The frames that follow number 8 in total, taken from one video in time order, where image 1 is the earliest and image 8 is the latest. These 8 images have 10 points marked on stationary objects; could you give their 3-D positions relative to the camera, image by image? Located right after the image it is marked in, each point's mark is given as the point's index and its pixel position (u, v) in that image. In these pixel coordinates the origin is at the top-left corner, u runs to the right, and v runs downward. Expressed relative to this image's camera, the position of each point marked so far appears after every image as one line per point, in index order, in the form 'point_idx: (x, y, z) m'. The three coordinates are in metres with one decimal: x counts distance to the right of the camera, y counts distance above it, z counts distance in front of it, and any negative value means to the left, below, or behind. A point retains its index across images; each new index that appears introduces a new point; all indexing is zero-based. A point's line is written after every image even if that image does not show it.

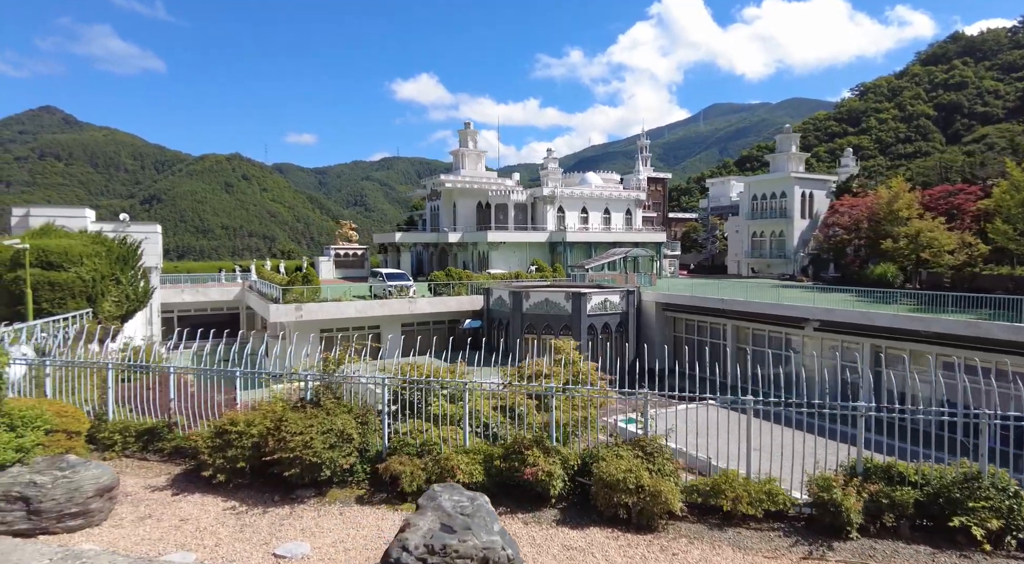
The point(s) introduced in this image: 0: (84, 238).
0: (-13.0, +1.3, +17.7) m
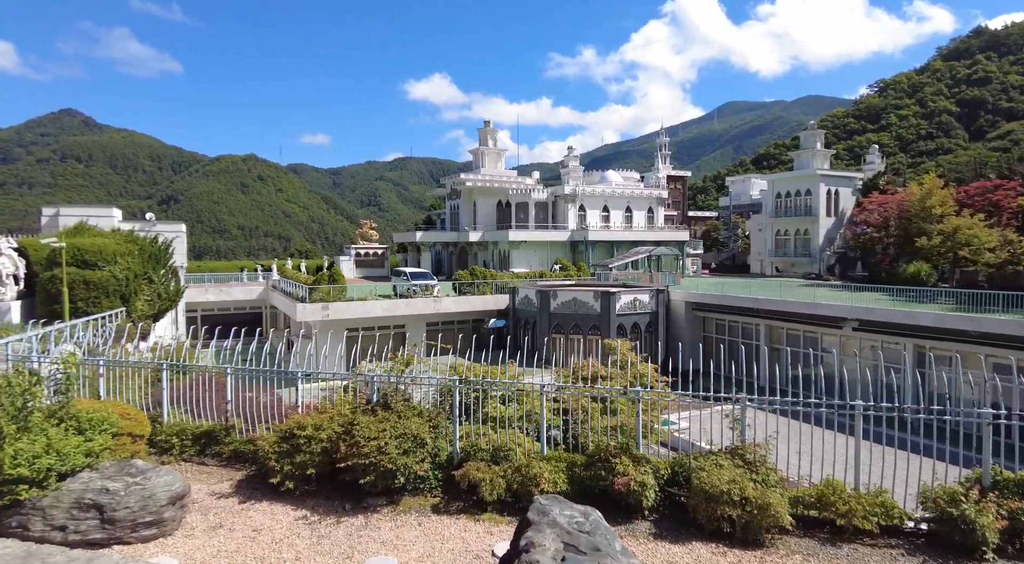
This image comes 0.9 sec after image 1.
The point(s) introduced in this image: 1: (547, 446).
0: (-12.0, +1.4, +17.7) m
1: (+0.4, -2.1, +7.5) m
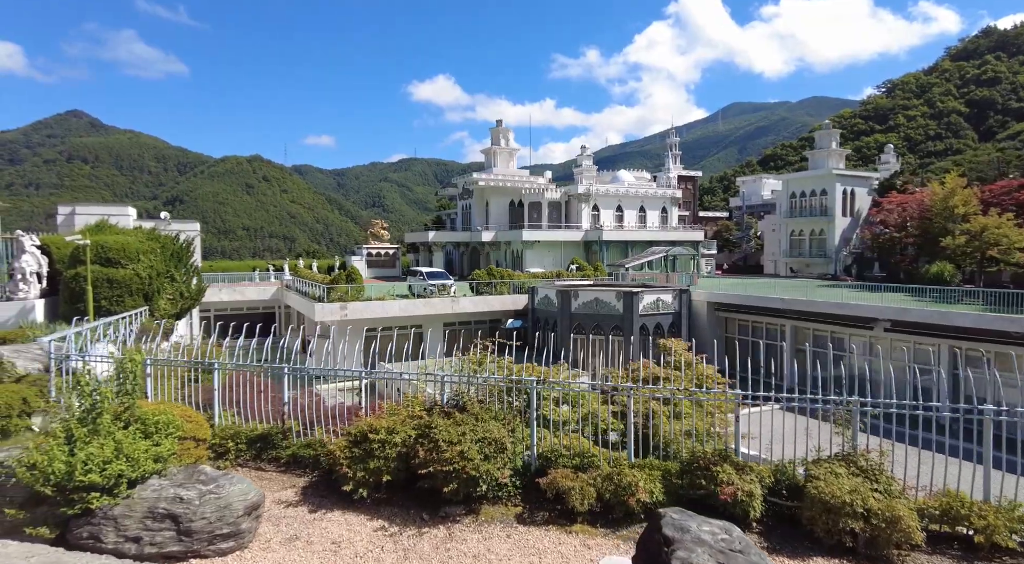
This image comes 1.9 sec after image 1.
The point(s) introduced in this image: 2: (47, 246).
0: (-11.1, +1.4, +17.4) m
1: (+1.2, -2.0, +7.1) m
2: (-12.8, +1.0, +16.1) m
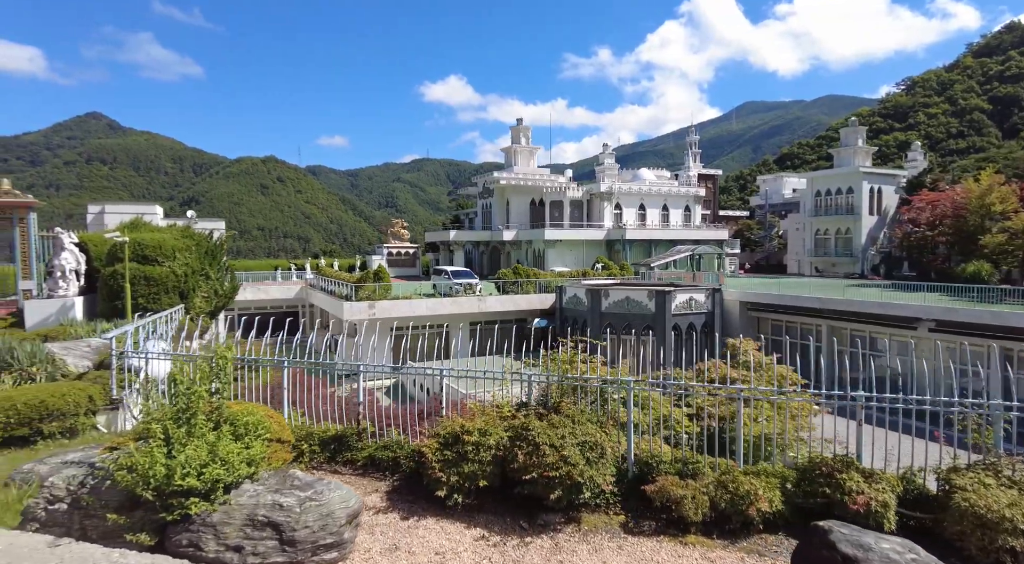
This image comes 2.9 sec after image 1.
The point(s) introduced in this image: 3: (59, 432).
0: (-10.0, +1.5, +17.3) m
1: (+2.1, -2.0, +6.8) m
2: (-11.8, +1.1, +16.1) m
3: (-4.6, -1.5, +5.9) m
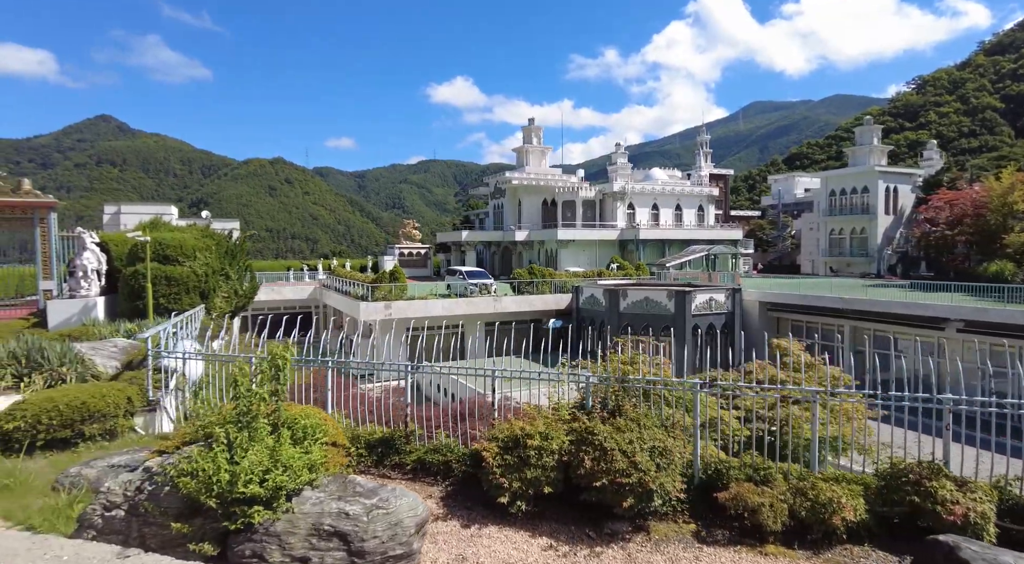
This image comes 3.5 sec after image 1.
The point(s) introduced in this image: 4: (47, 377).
0: (-9.4, +1.5, +17.2) m
1: (+2.6, -1.9, +6.5) m
2: (-11.2, +1.1, +16.0) m
3: (-4.1, -1.5, +5.7) m
4: (-6.6, -1.3, +8.2) m
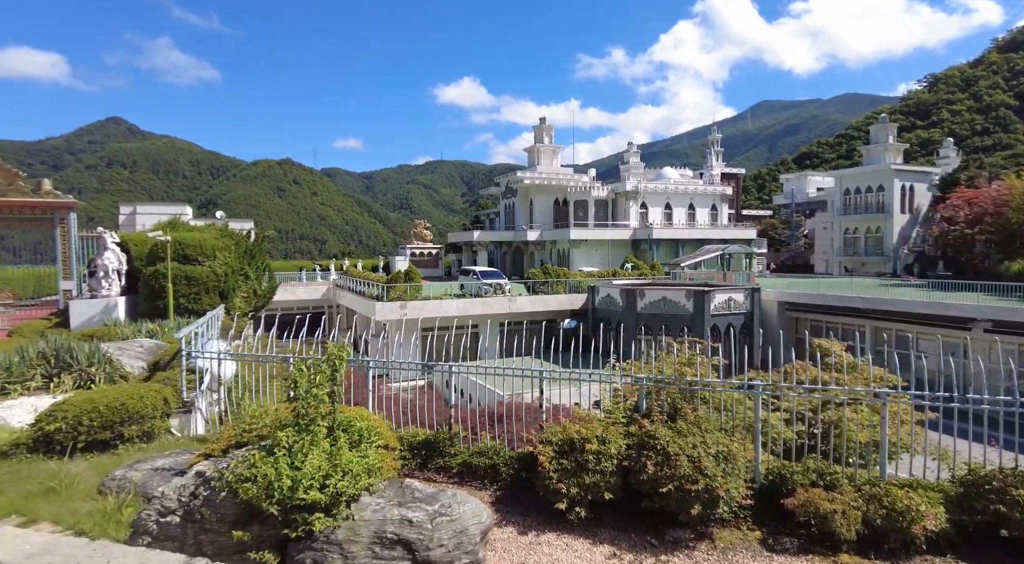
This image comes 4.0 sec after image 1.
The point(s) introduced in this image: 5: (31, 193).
0: (-8.8, +1.5, +17.2) m
1: (+3.0, -1.9, +6.3) m
2: (-10.6, +1.1, +16.0) m
3: (-3.6, -1.5, +5.6) m
4: (-6.1, -1.3, +8.1) m
5: (-12.1, +2.2, +14.6) m
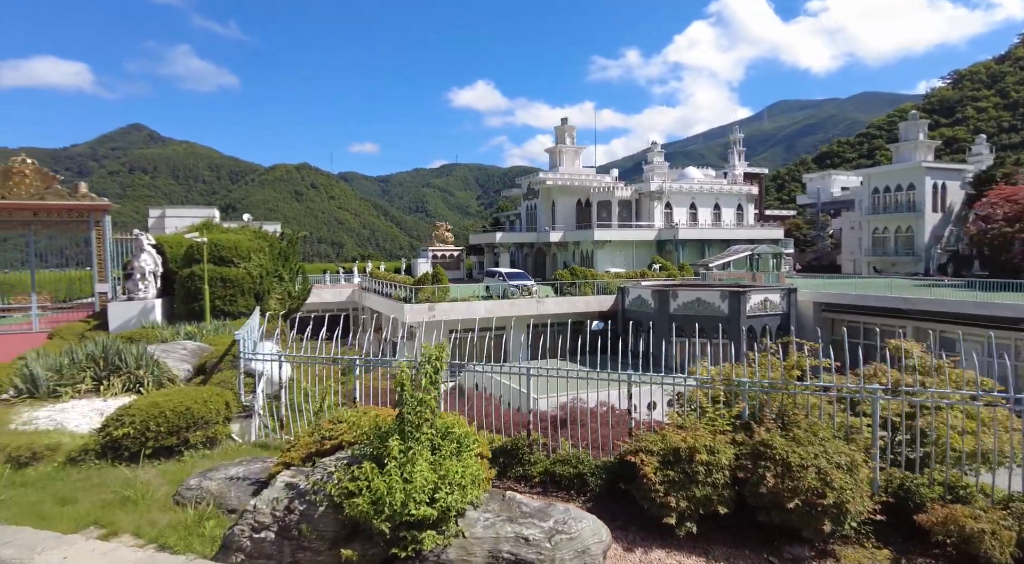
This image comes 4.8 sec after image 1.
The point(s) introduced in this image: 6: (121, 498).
0: (-7.8, +1.4, +17.1) m
1: (+3.8, -1.9, +5.9) m
2: (-9.6, +1.0, +15.9) m
3: (-2.9, -1.5, +5.4) m
4: (-5.3, -1.3, +7.9) m
5: (-11.2, +2.2, +14.6) m
6: (-3.0, -1.7, +4.5) m
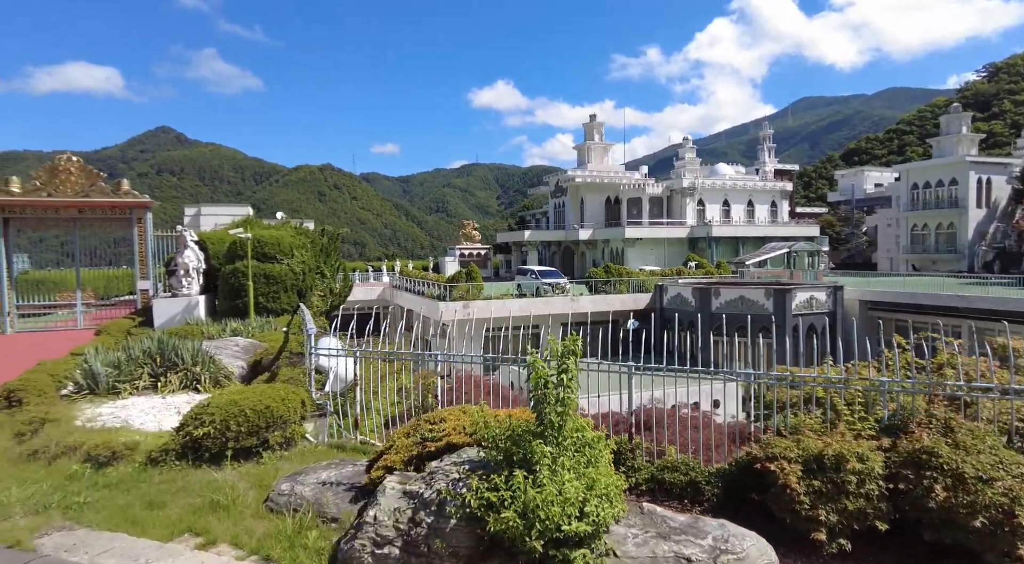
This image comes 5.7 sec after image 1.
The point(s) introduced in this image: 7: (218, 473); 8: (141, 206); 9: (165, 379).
0: (-6.6, +1.5, +16.9) m
1: (+4.6, -1.8, +5.4) m
2: (-8.4, +1.1, +15.8) m
3: (-2.1, -1.4, +5.1) m
4: (-4.4, -1.3, +7.7) m
5: (-10.0, +2.3, +14.6) m
6: (-2.2, -1.6, +4.2) m
7: (-2.4, -1.5, +4.6) m
8: (-9.4, +2.0, +14.9) m
9: (-4.6, -1.3, +7.7) m
